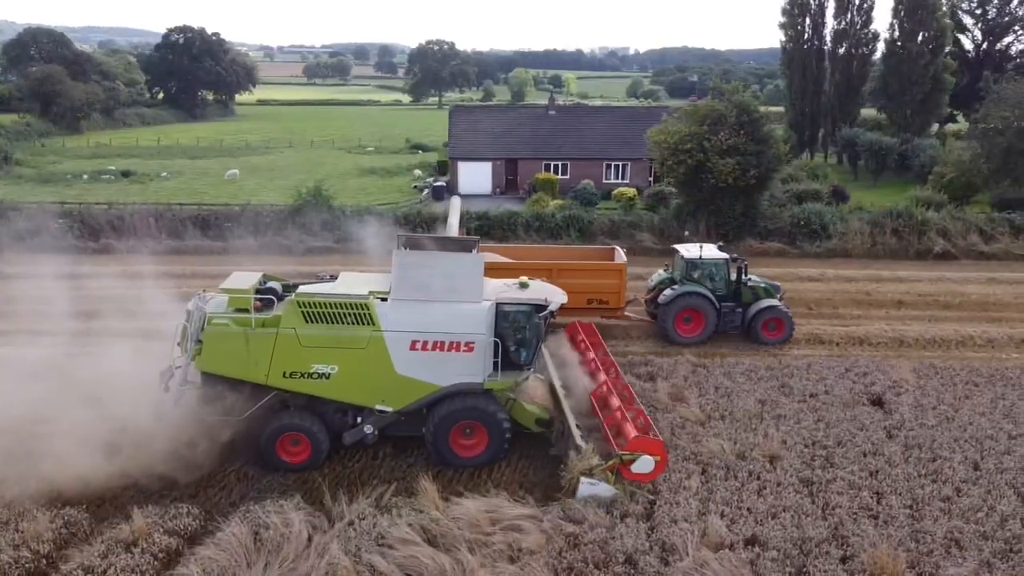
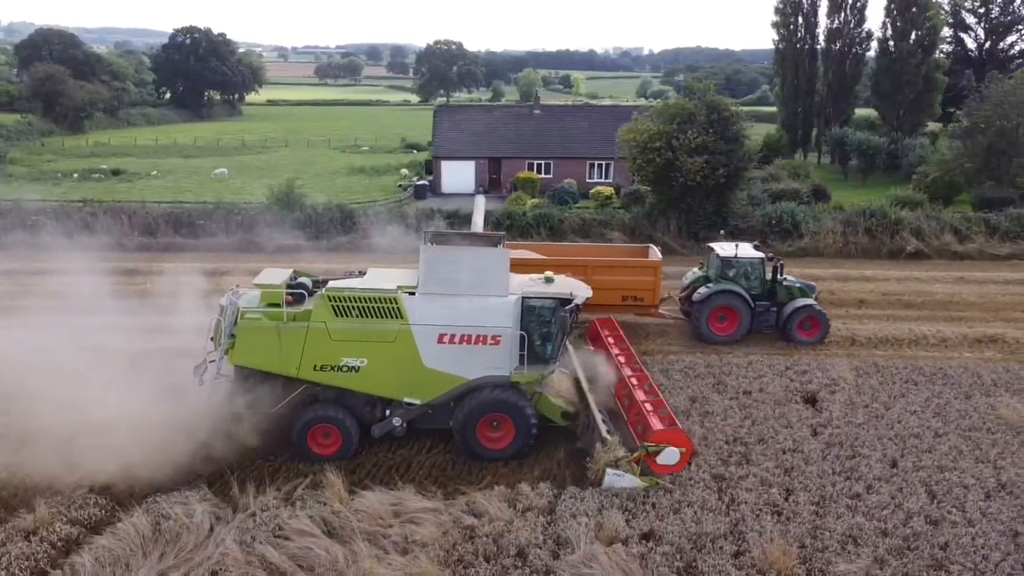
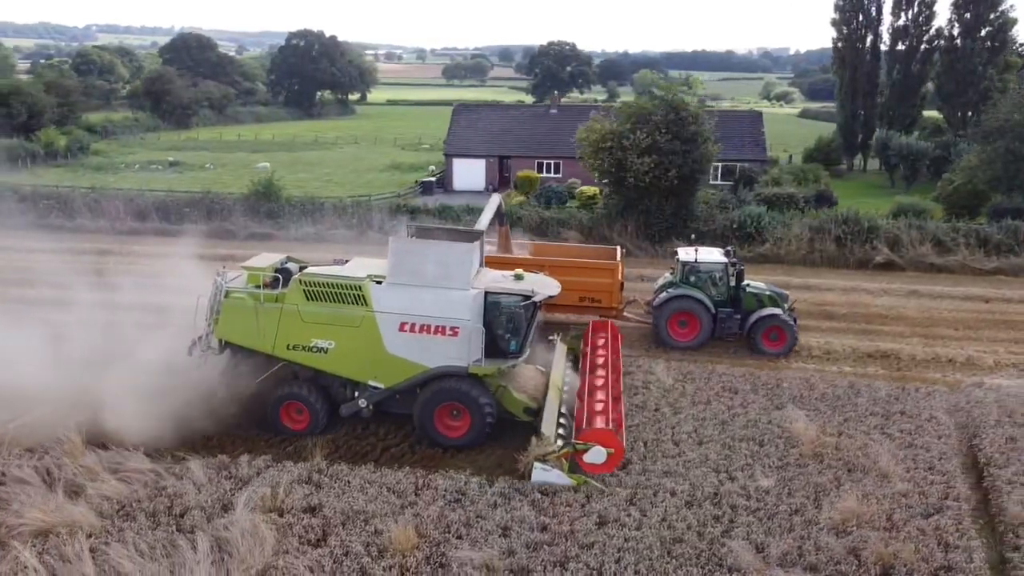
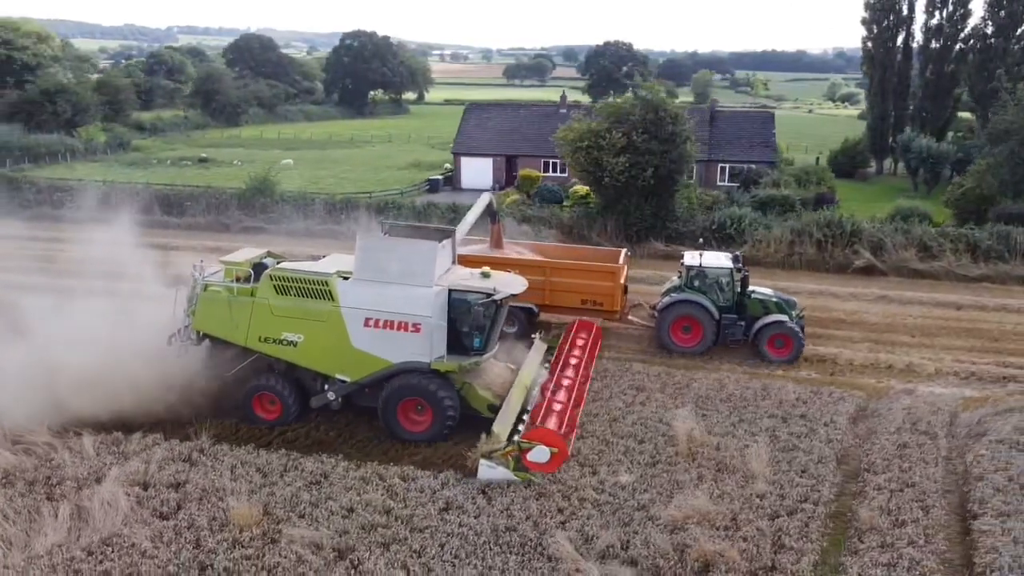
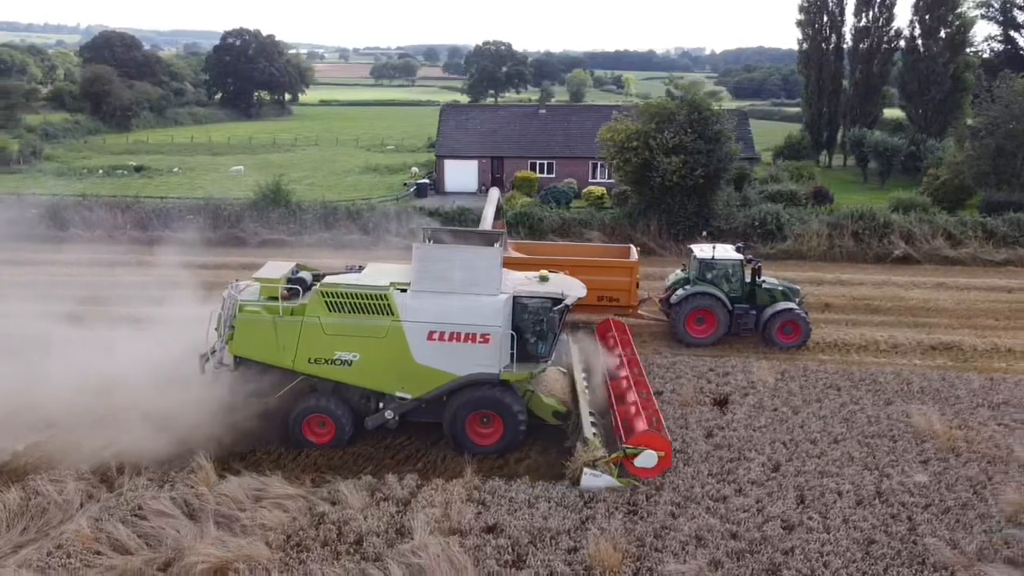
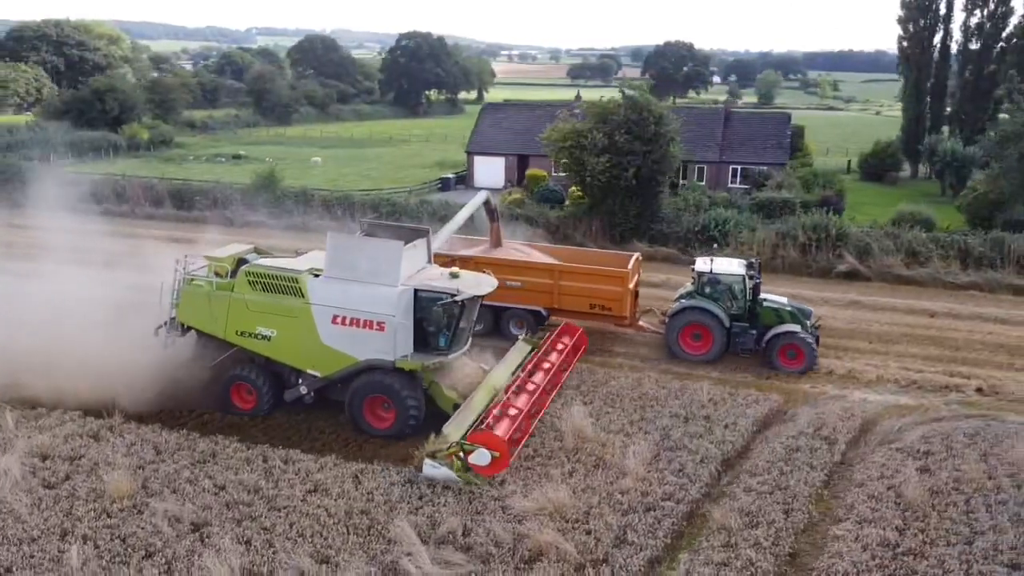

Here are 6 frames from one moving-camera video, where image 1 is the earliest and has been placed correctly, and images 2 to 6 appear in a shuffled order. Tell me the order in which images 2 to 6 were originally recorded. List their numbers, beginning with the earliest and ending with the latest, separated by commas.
2, 5, 3, 4, 6
